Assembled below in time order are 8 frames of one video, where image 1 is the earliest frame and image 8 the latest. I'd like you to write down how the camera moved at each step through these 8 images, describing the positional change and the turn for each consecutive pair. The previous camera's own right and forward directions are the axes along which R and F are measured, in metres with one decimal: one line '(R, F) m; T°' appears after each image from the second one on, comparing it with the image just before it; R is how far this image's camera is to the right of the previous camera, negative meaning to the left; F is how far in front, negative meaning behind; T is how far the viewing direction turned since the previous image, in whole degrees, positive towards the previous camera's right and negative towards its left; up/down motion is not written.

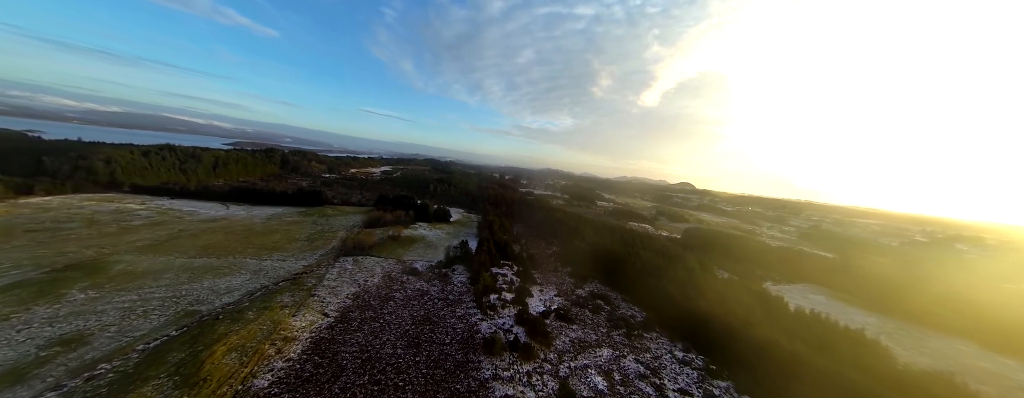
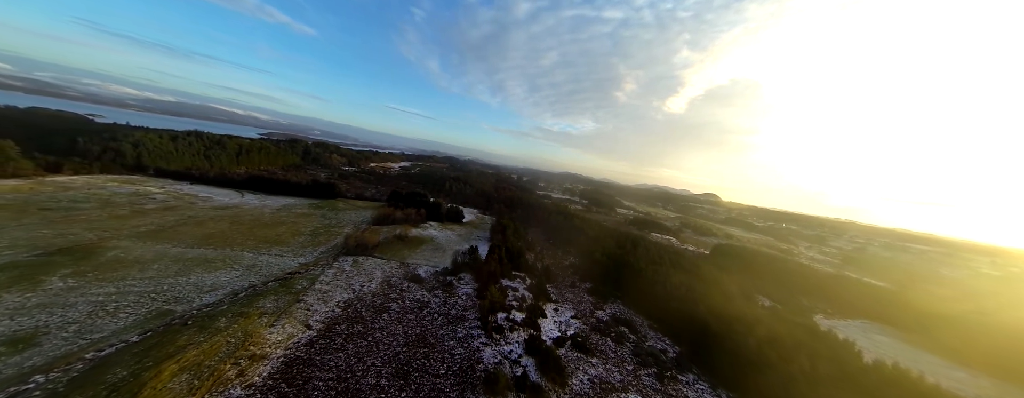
(0.0, +2.3) m; -4°
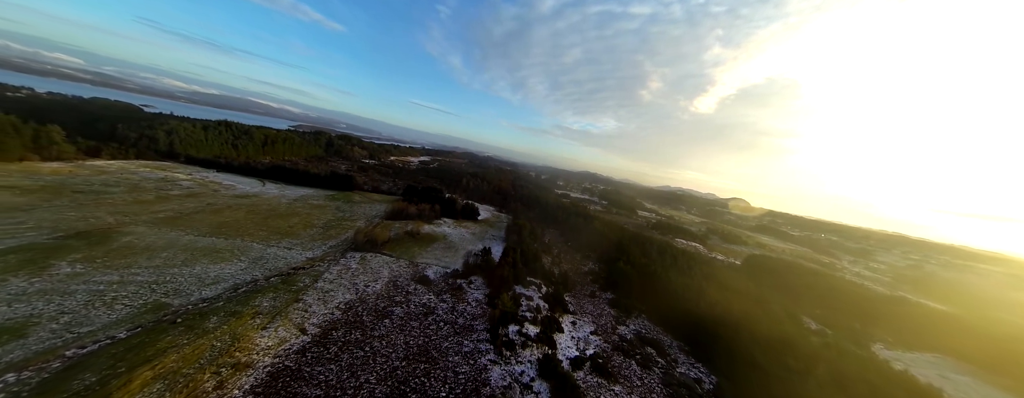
(0.0, +1.6) m; -4°
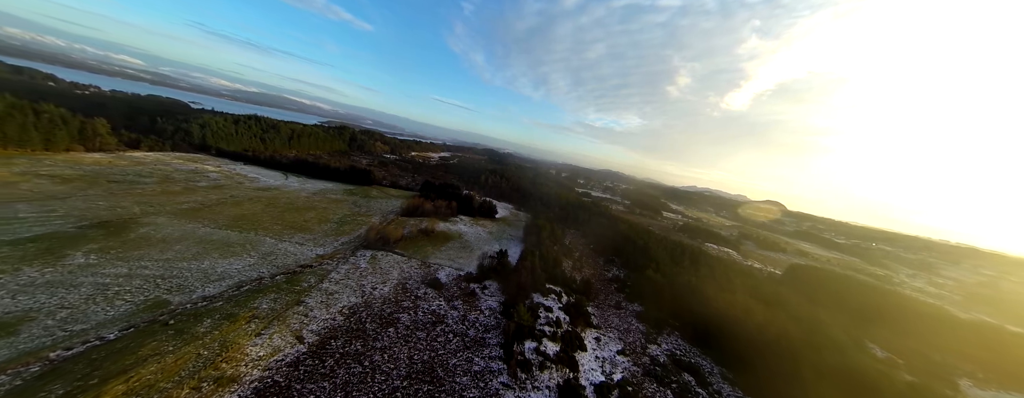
(-0.1, +1.6) m; -4°
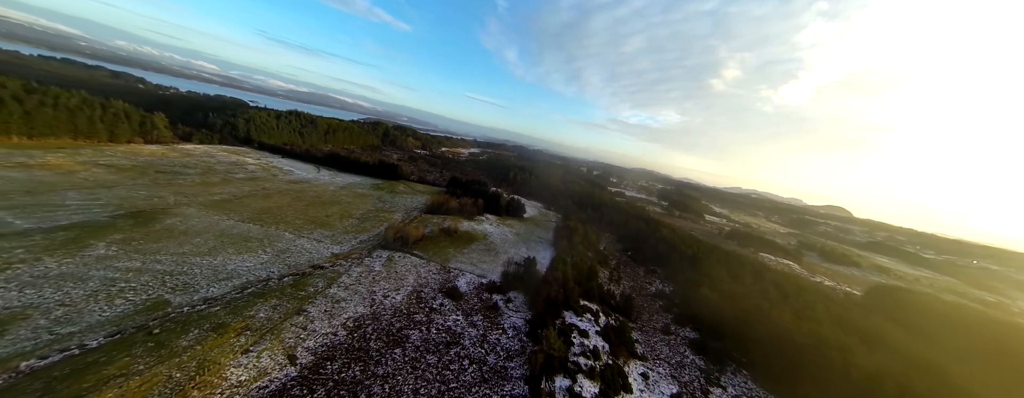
(-0.2, +2.4) m; -6°
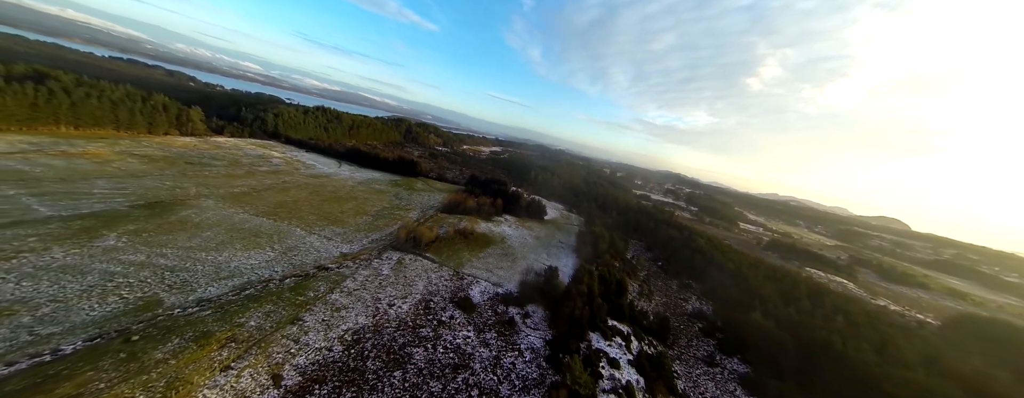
(-0.1, +1.7) m; -4°
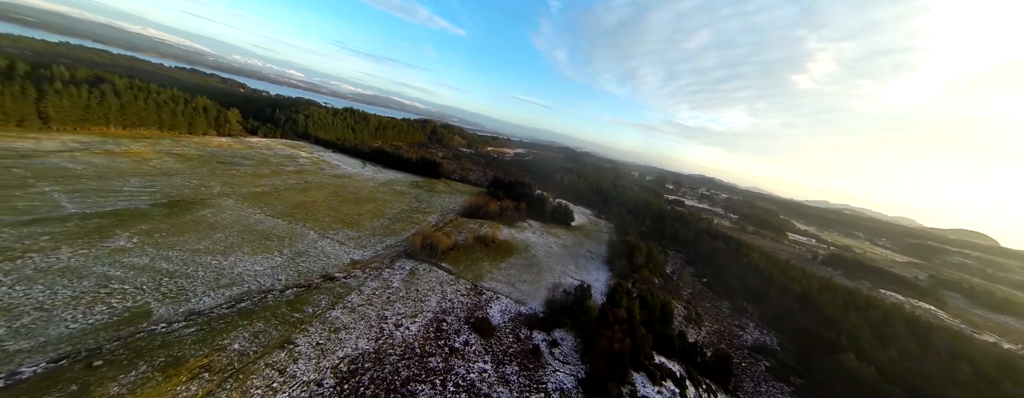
(-0.2, +1.9) m; -5°
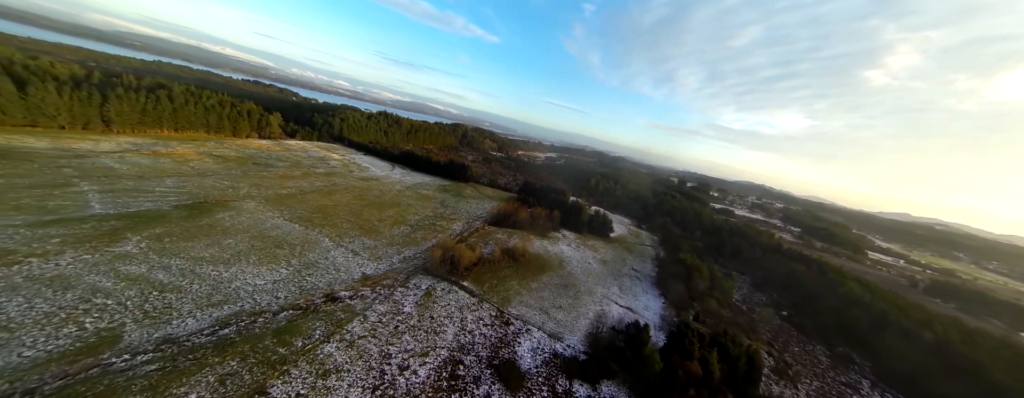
(-0.3, +2.5) m; -7°
